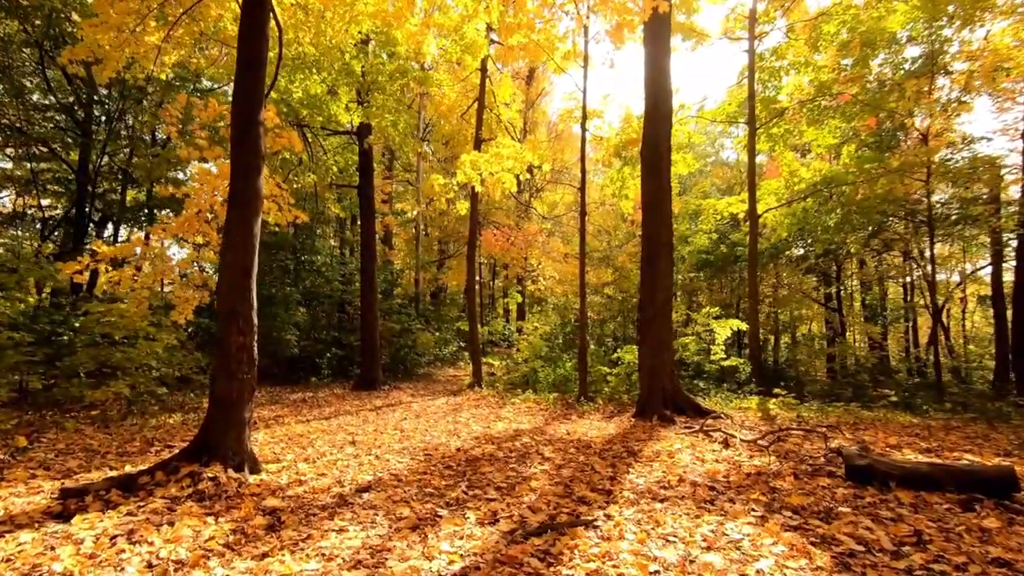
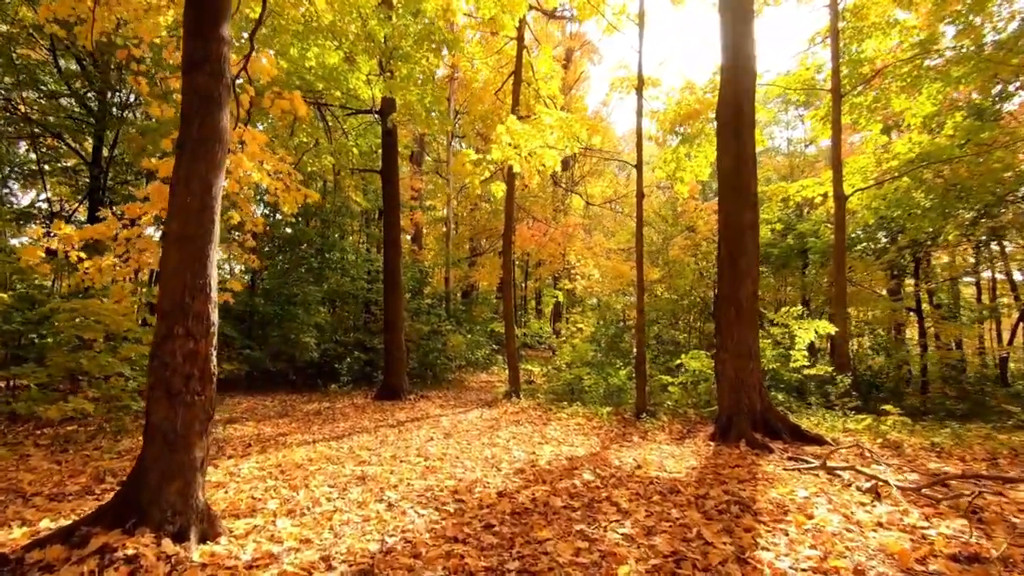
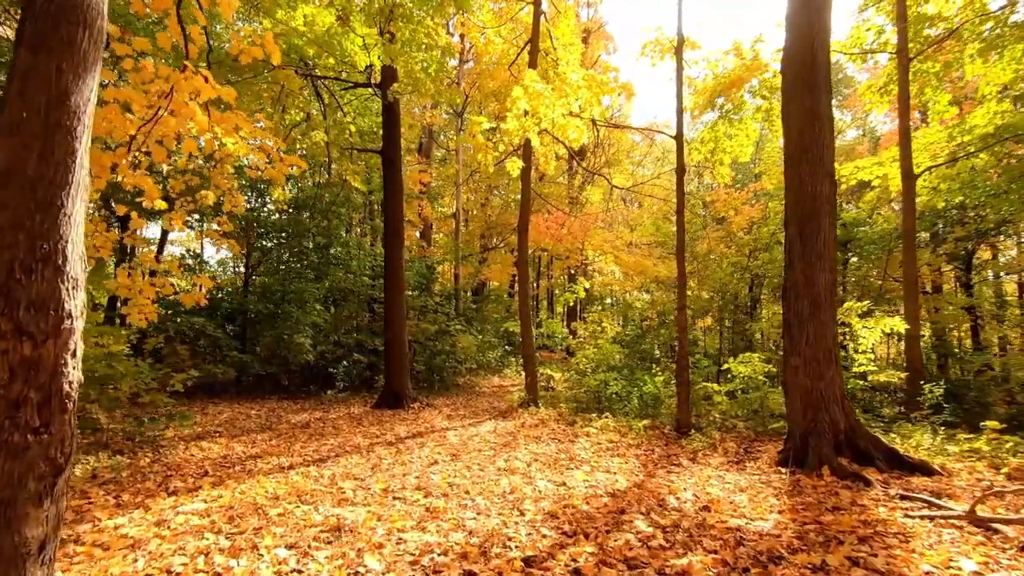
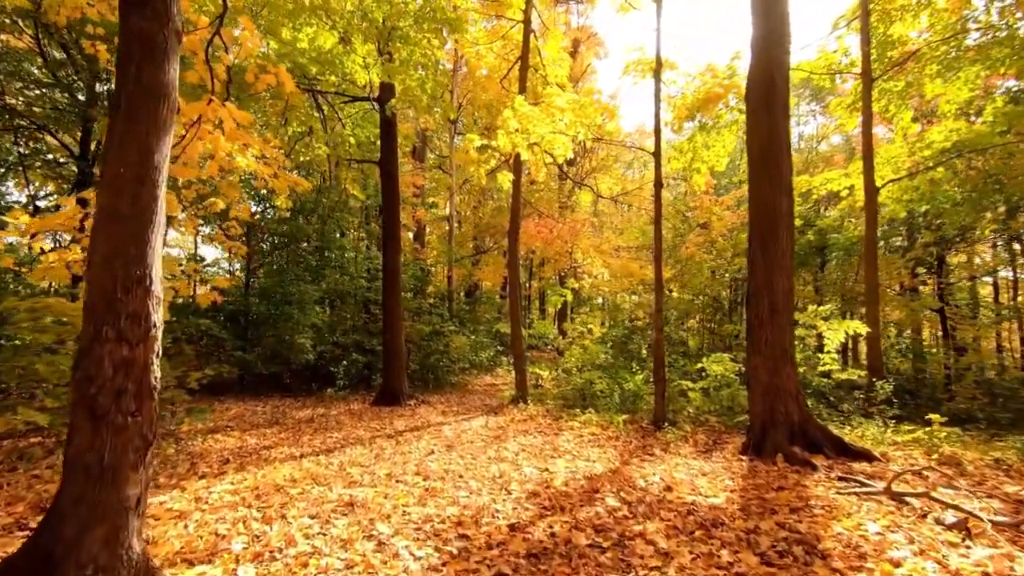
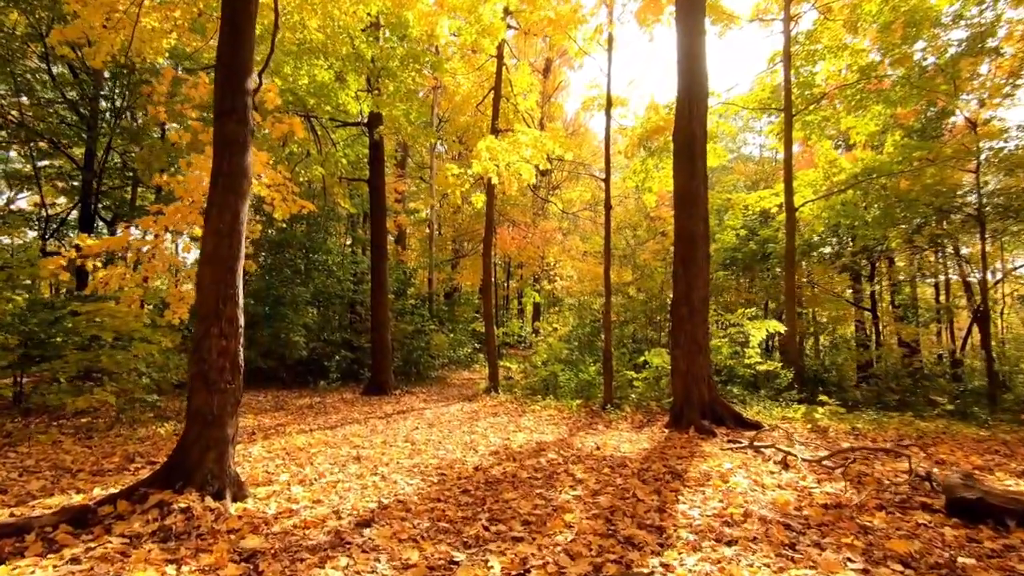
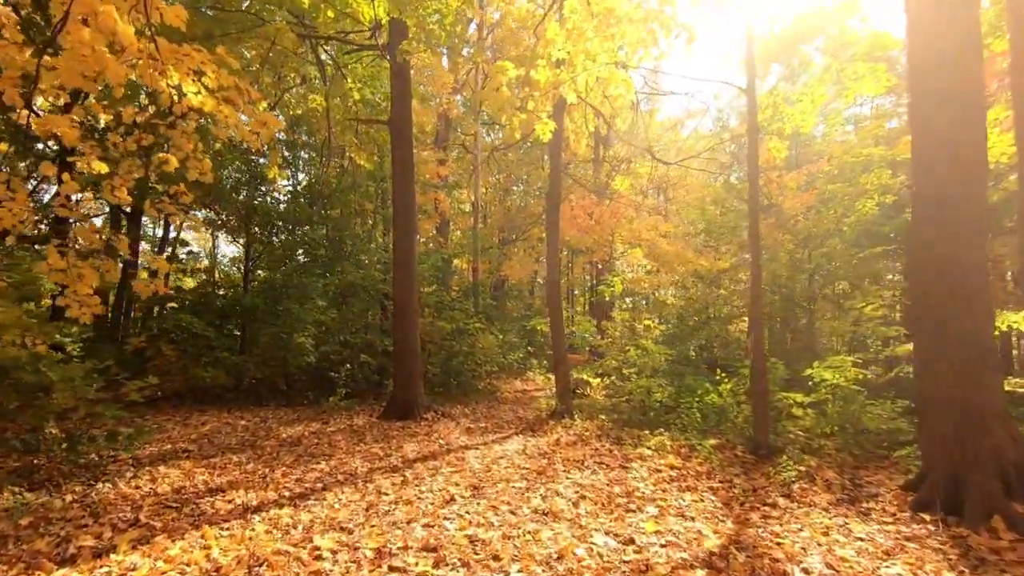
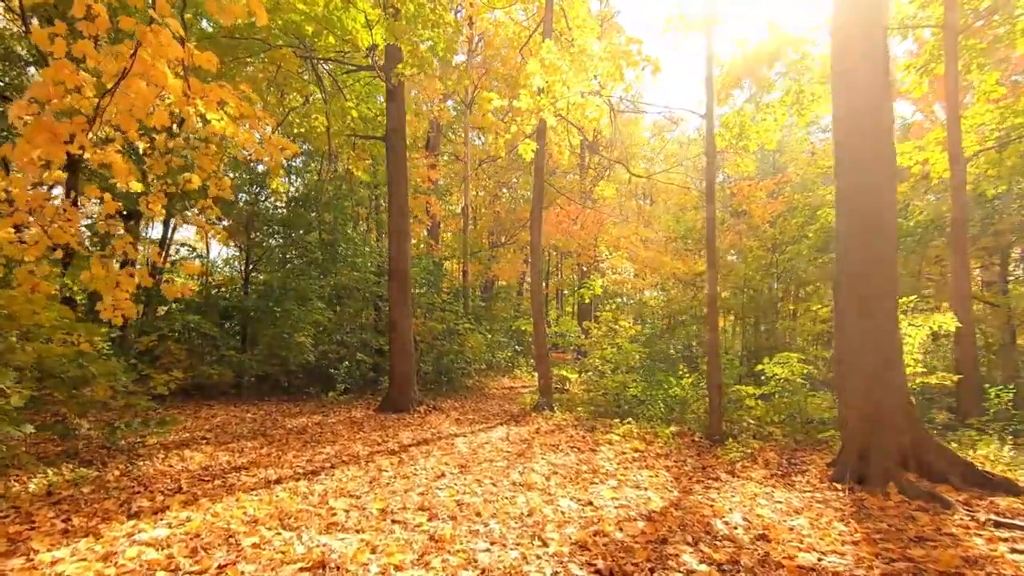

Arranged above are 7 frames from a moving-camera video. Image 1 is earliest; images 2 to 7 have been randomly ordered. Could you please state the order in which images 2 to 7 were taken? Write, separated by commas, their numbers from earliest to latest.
5, 2, 4, 3, 7, 6
